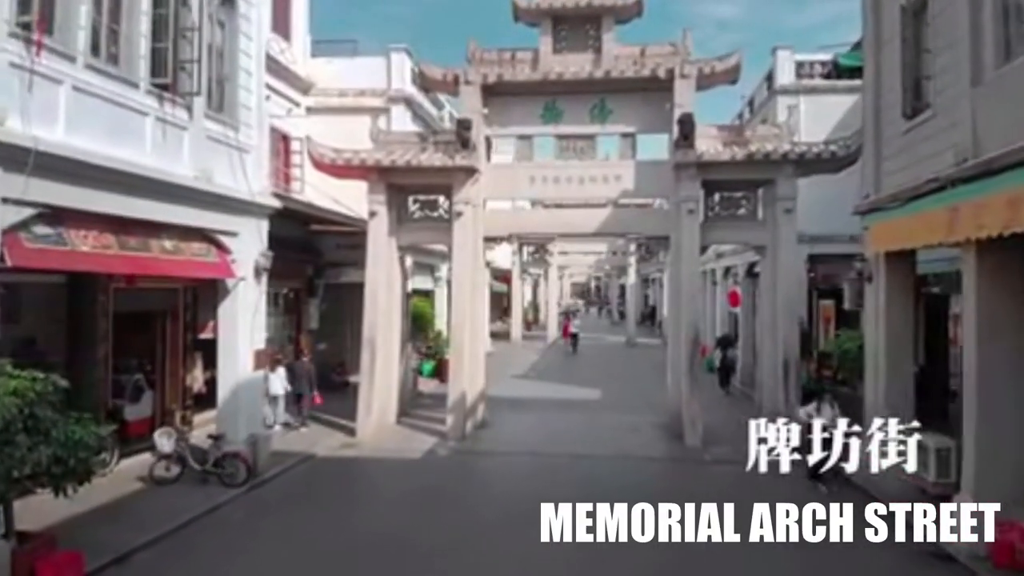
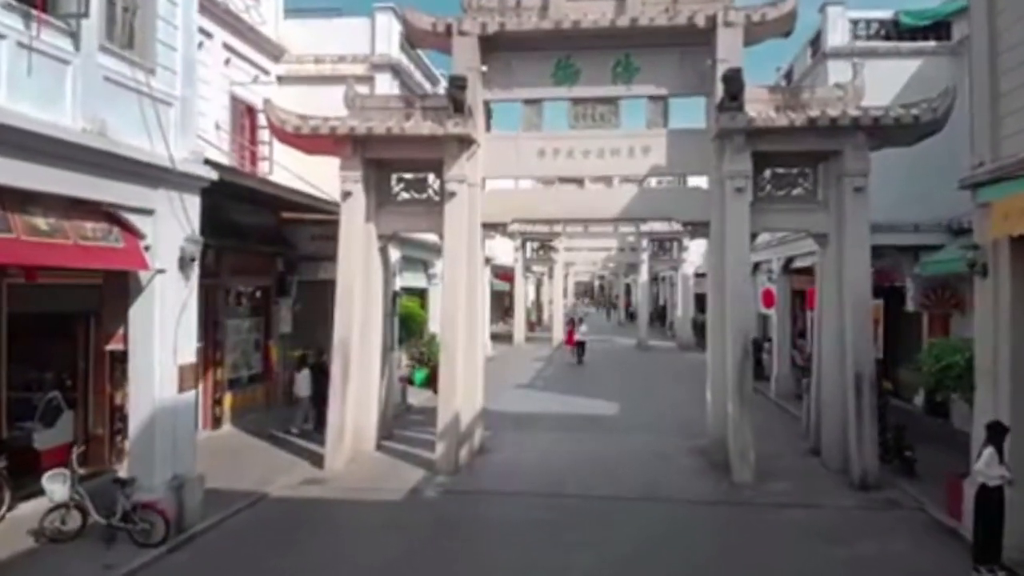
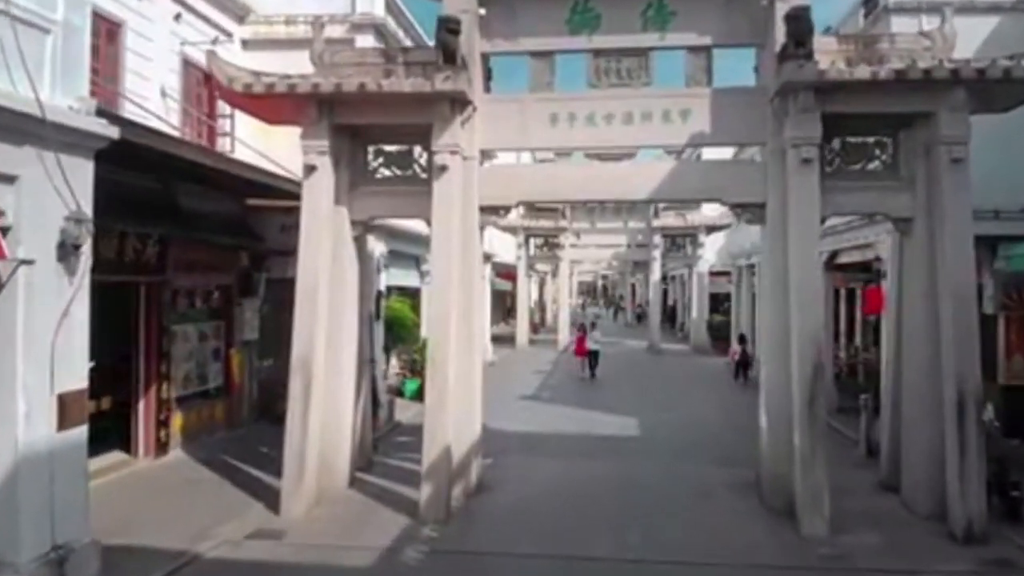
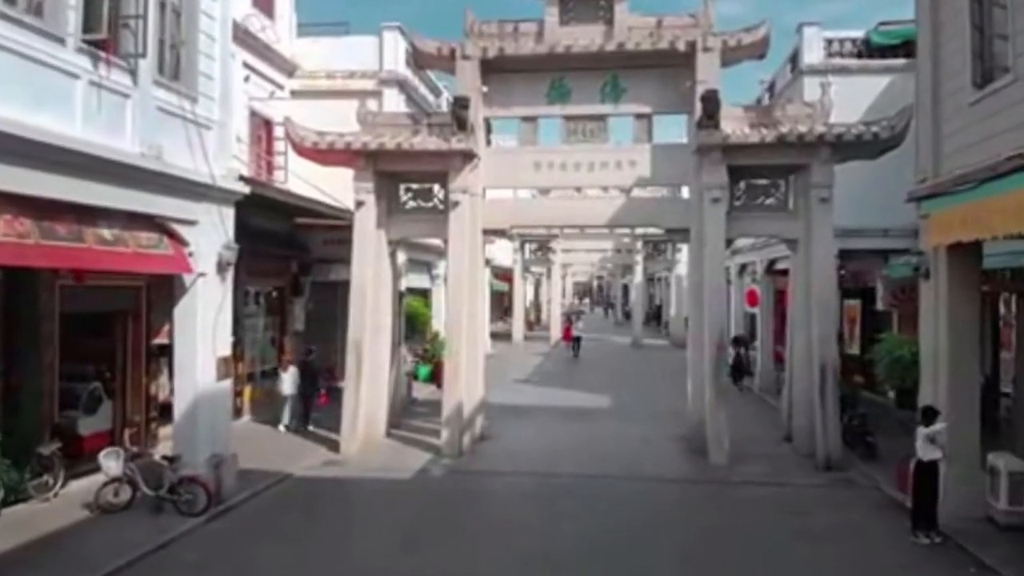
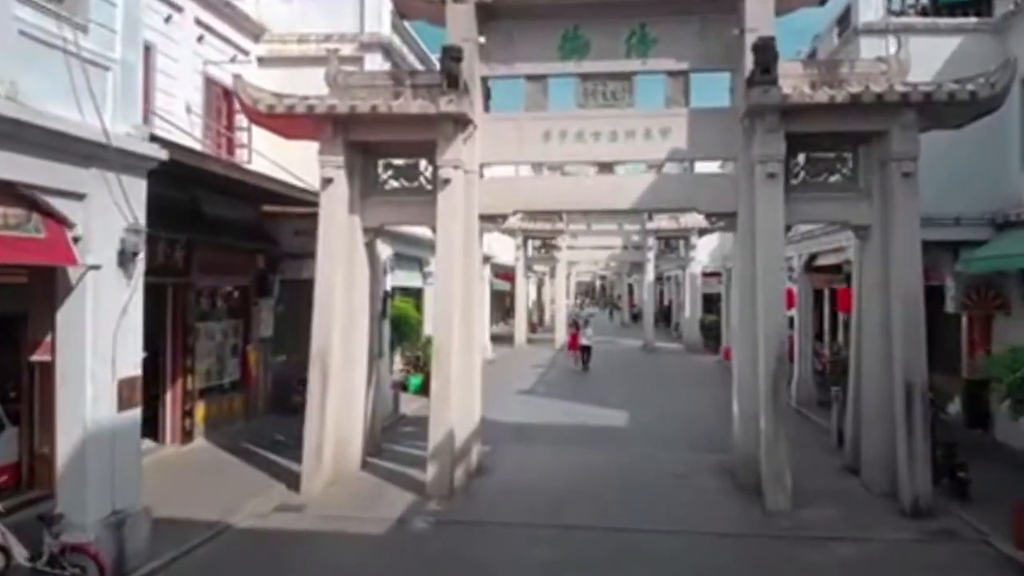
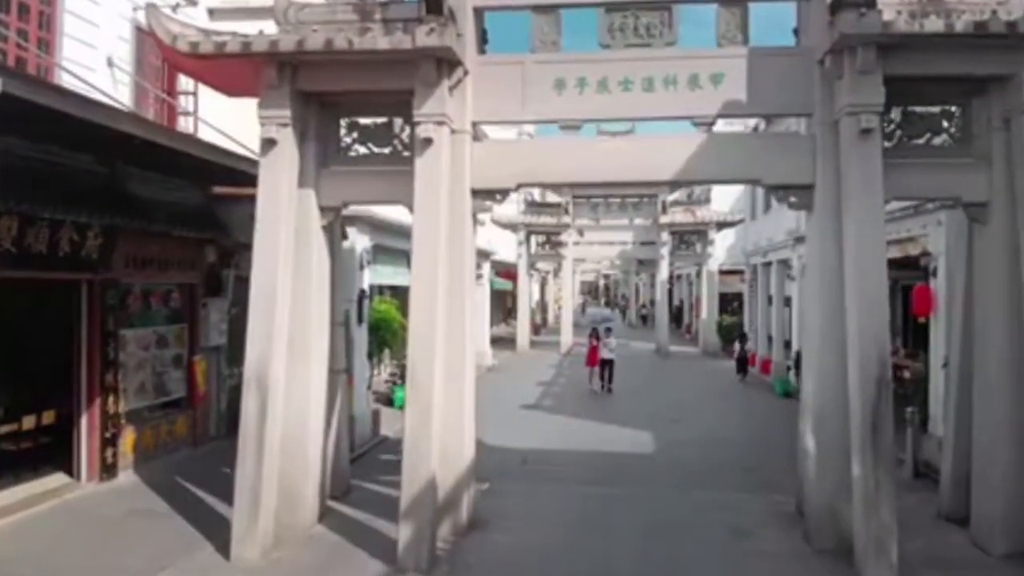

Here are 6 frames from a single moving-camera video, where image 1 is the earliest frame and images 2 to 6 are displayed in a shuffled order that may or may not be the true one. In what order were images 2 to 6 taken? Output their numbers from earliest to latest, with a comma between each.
4, 2, 5, 3, 6
